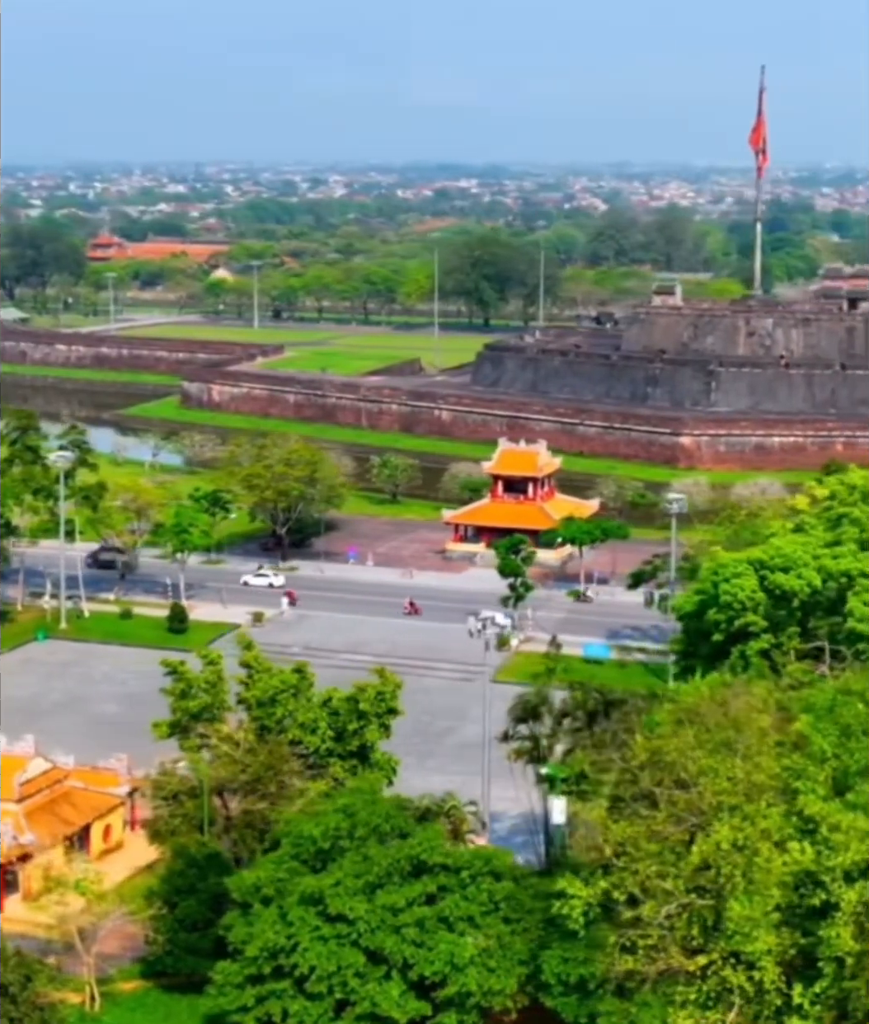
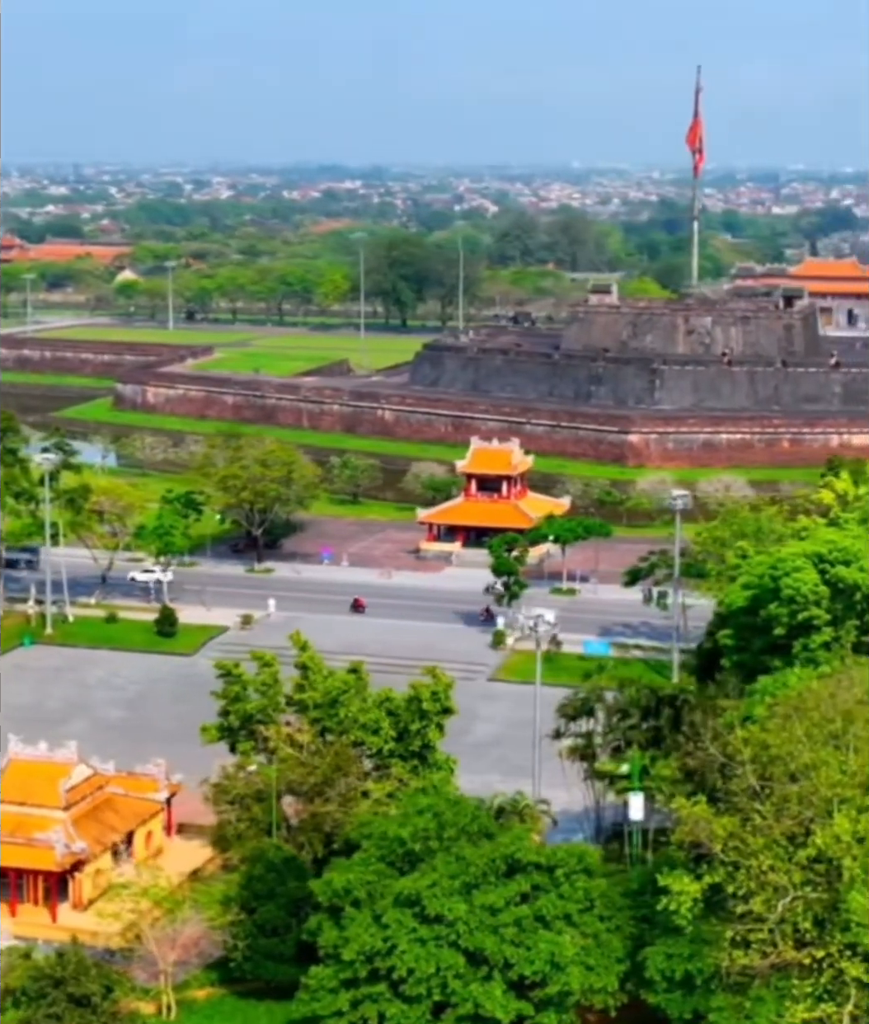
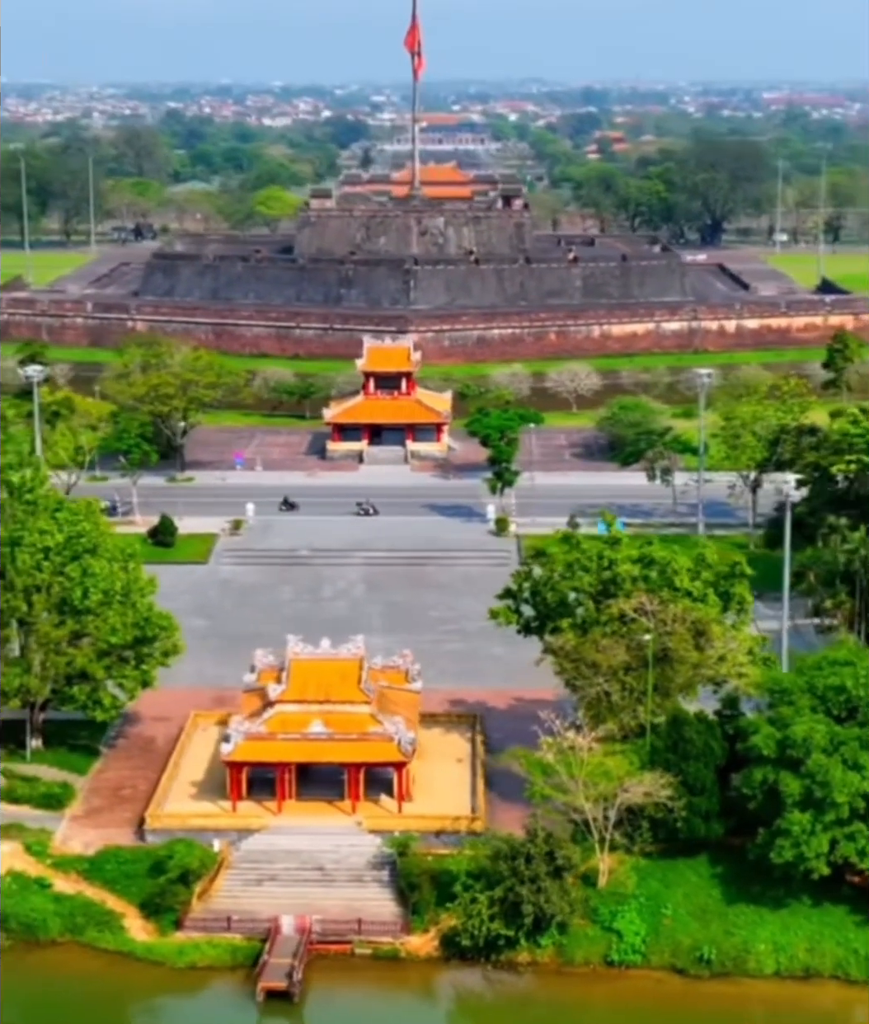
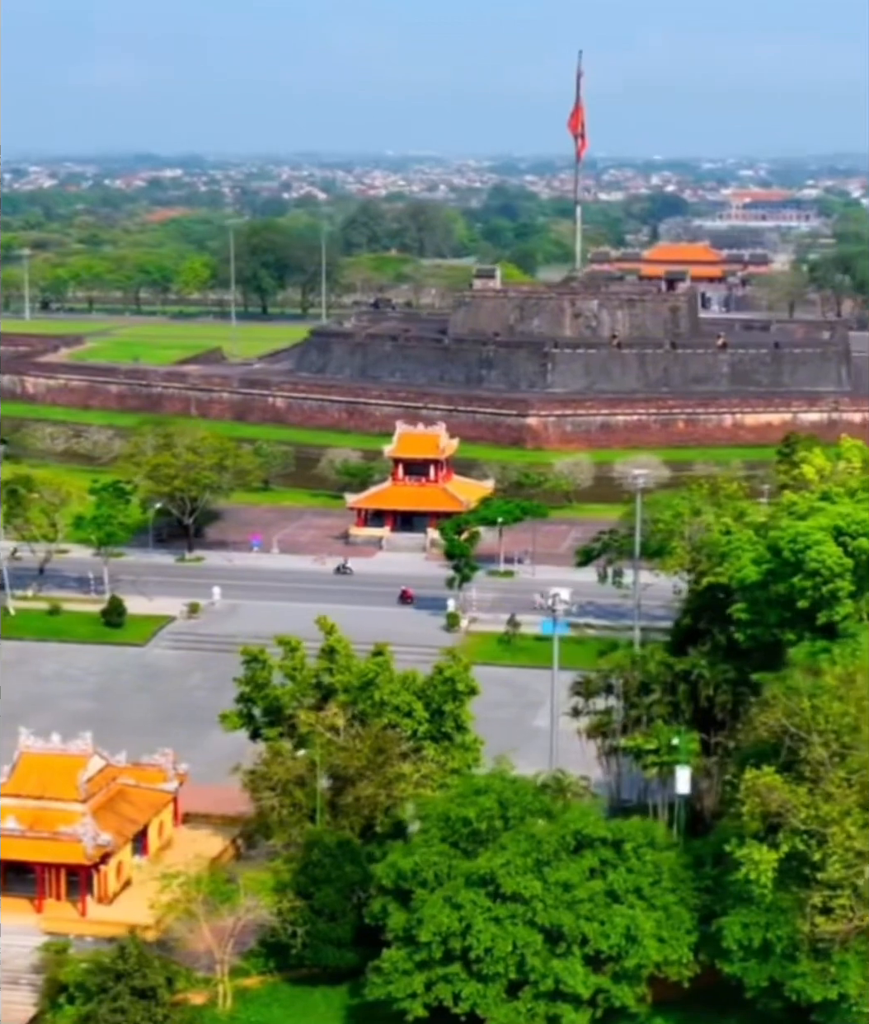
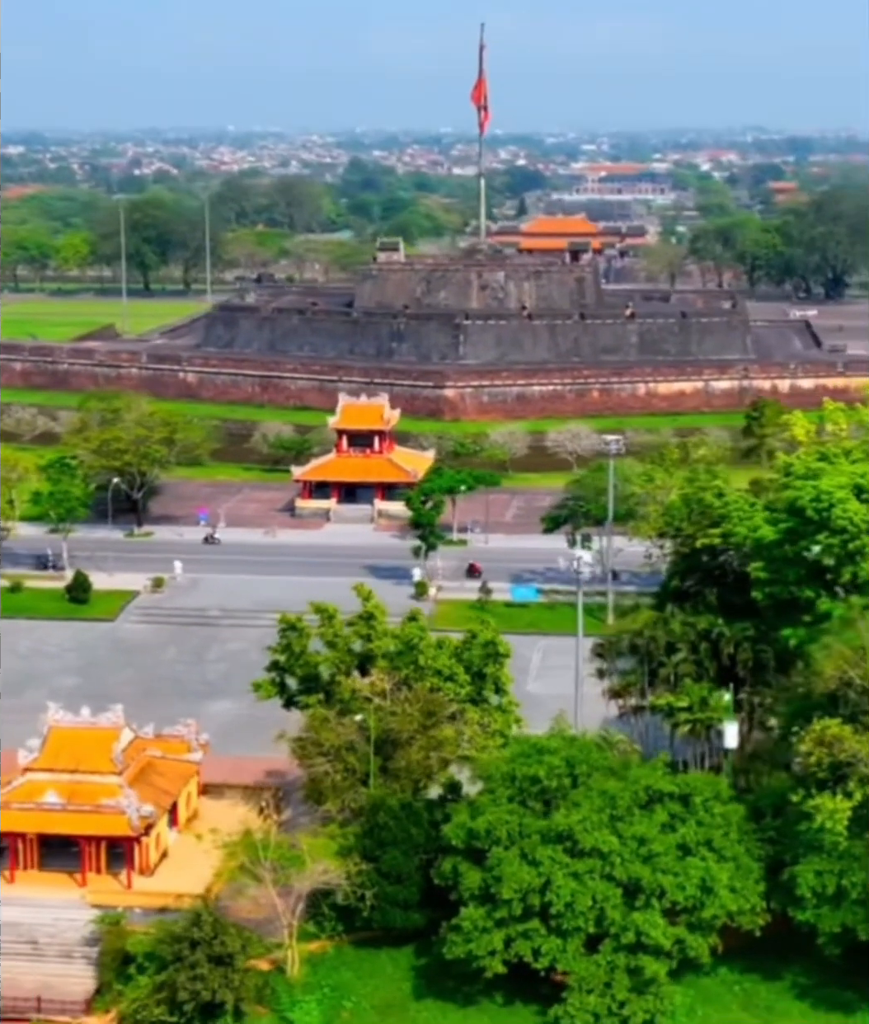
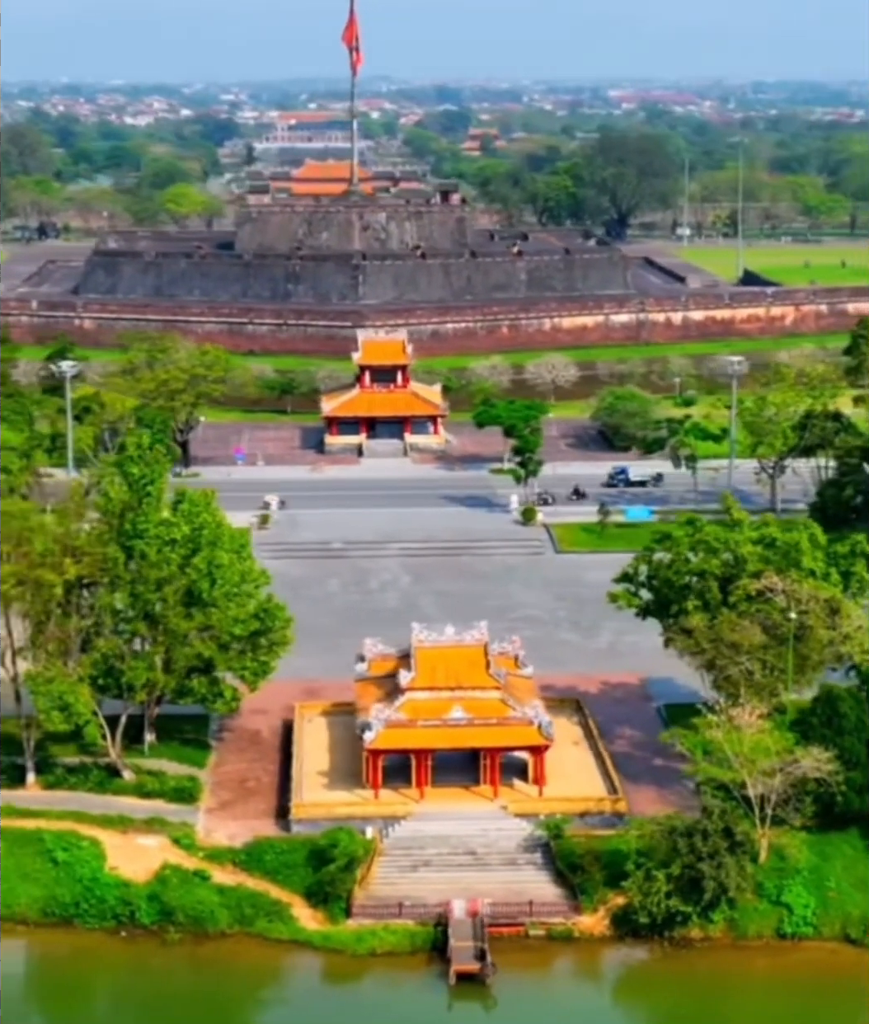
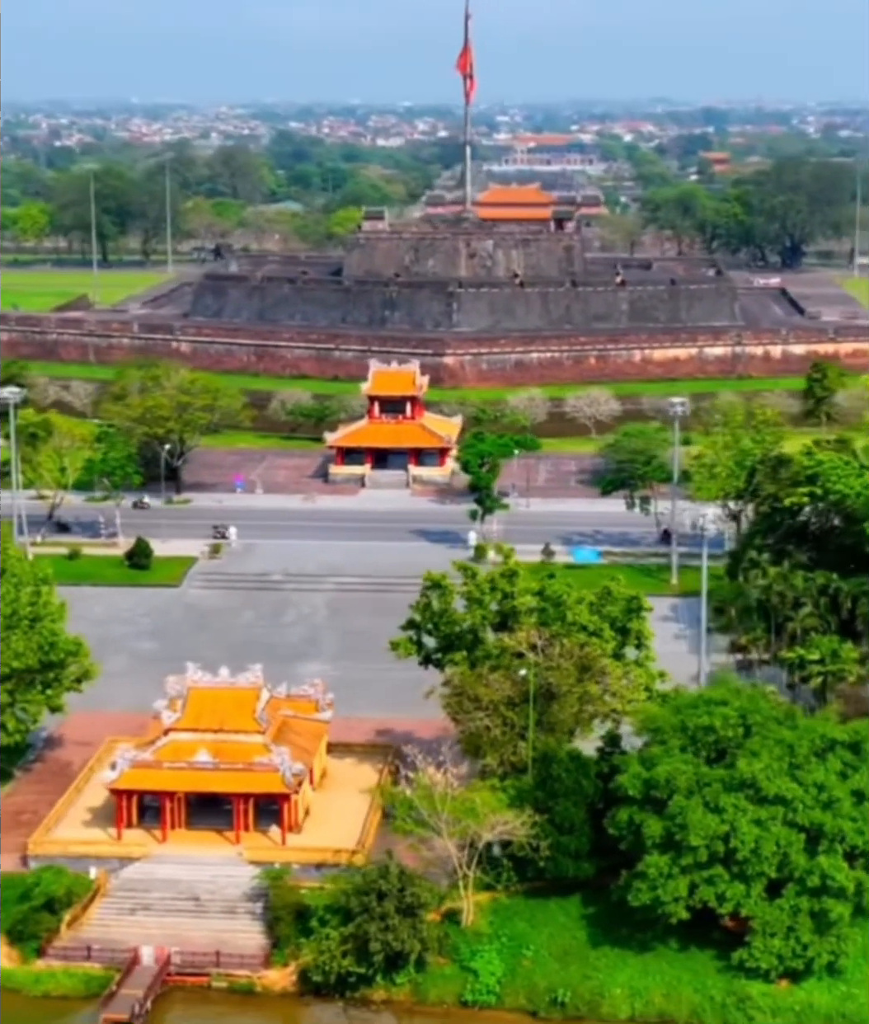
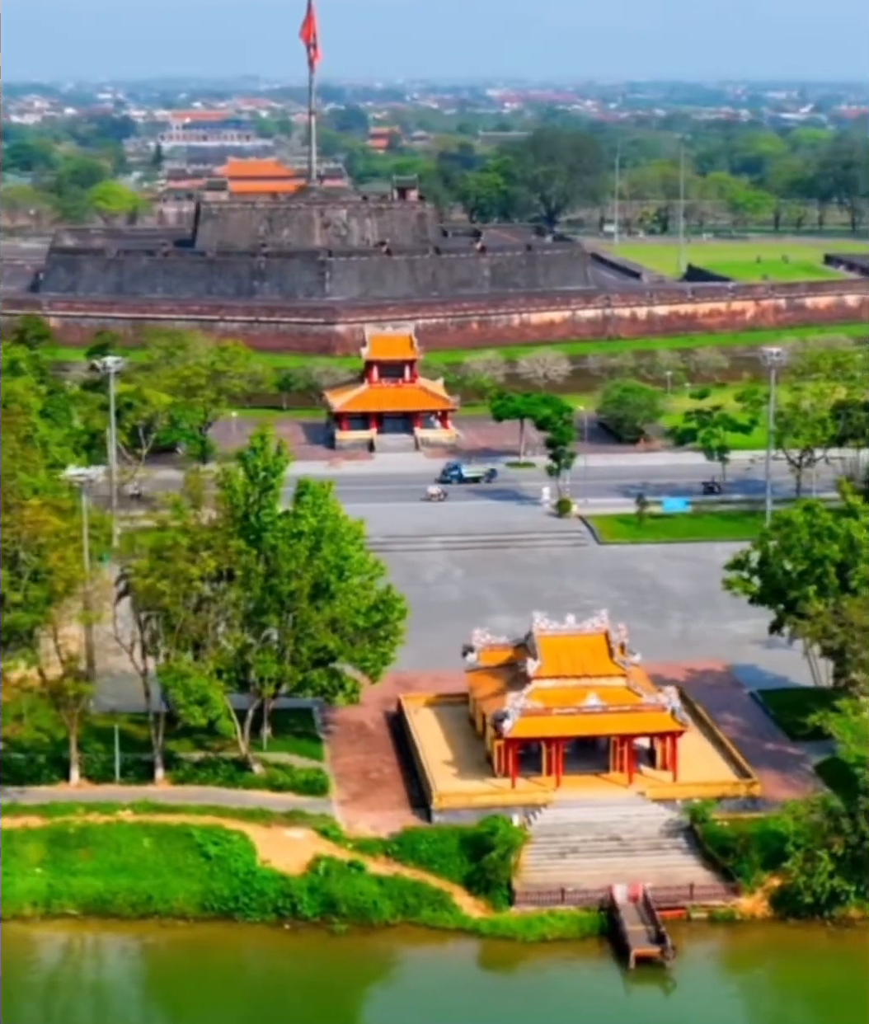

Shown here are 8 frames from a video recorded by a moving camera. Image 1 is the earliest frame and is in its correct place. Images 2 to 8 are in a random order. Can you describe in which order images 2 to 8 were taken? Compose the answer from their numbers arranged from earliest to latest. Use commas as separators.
2, 4, 5, 7, 3, 6, 8
